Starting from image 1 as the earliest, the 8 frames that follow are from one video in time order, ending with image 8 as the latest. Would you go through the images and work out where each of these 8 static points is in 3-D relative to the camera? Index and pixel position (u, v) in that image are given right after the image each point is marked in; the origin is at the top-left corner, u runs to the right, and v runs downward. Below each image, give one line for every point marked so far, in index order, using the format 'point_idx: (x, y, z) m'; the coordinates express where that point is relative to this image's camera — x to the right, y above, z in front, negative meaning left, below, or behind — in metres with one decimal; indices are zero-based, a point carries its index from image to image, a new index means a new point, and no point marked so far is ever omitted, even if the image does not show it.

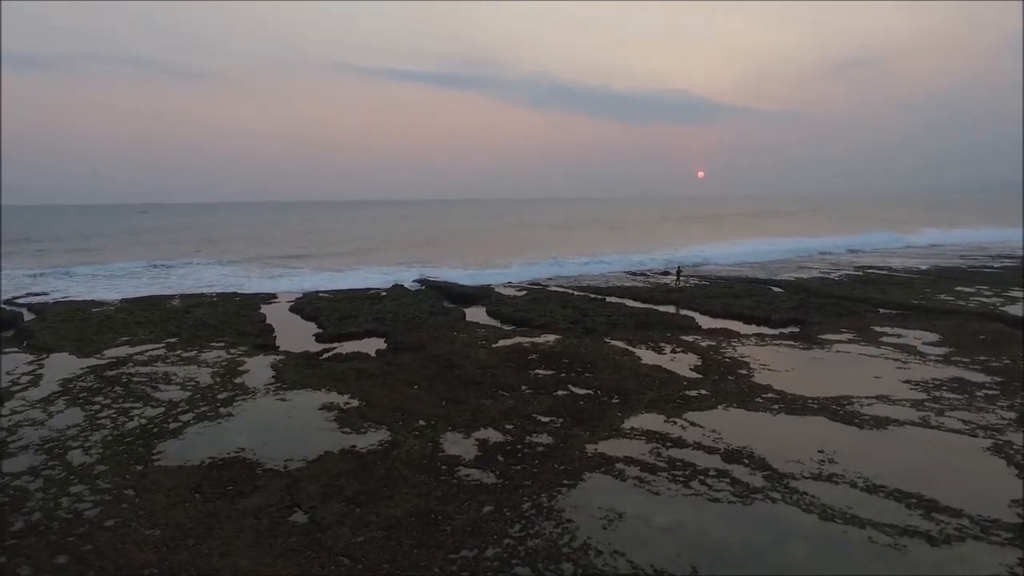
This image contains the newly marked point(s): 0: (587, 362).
0: (+1.8, -1.8, +15.7) m
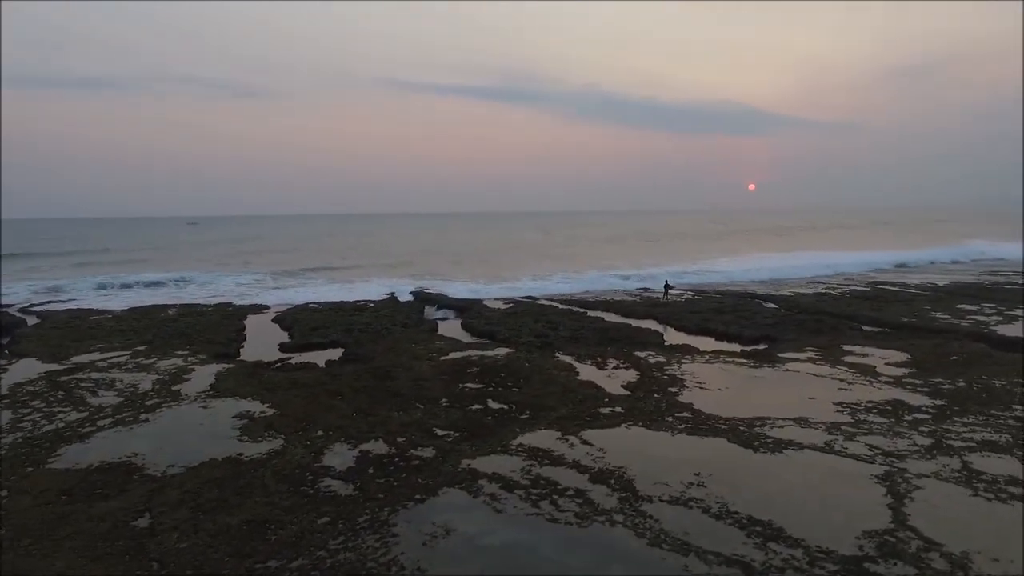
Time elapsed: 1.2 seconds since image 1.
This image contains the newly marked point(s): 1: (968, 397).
0: (+0.2, -2.2, +15.6) m
1: (+9.6, -2.3, +13.1) m
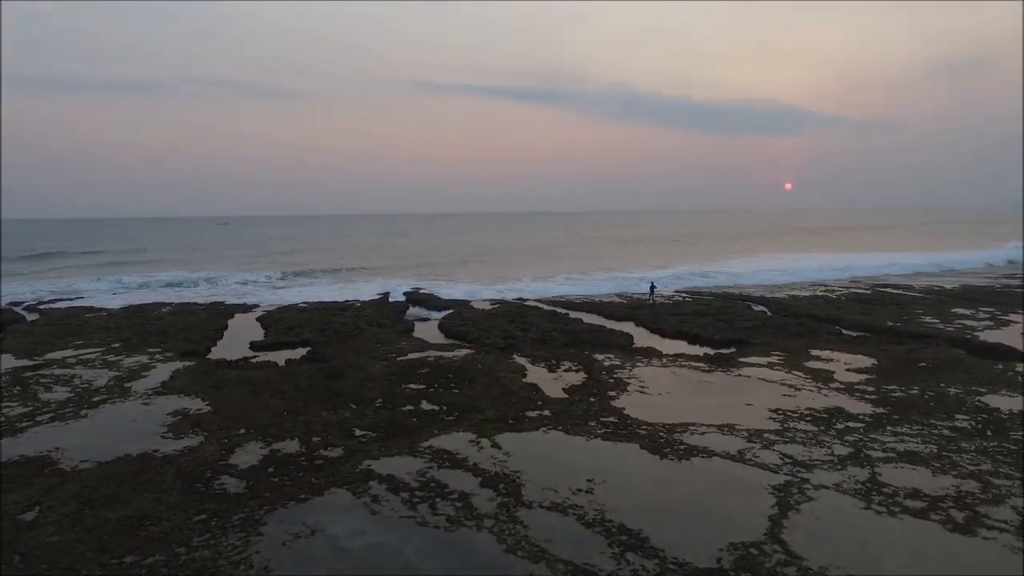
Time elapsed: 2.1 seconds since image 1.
0: (-1.1, -2.2, +15.6) m
1: (+8.1, -2.4, +12.7) m
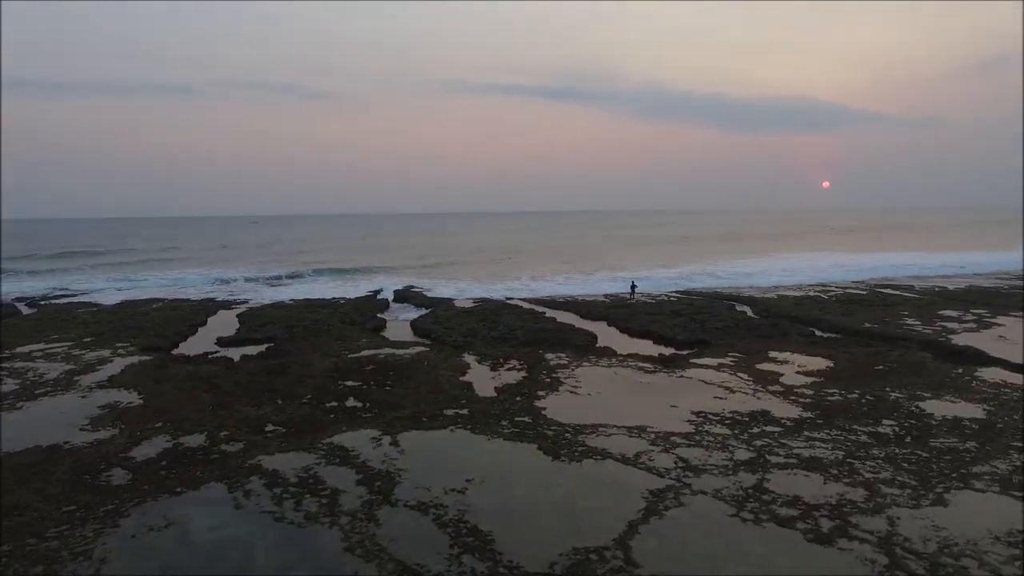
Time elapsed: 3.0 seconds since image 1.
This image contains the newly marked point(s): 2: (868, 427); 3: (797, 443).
0: (-2.6, -2.2, +15.5) m
1: (+6.4, -2.4, +12.2) m
2: (+6.4, -2.5, +11.2) m
3: (+4.8, -2.6, +10.5) m
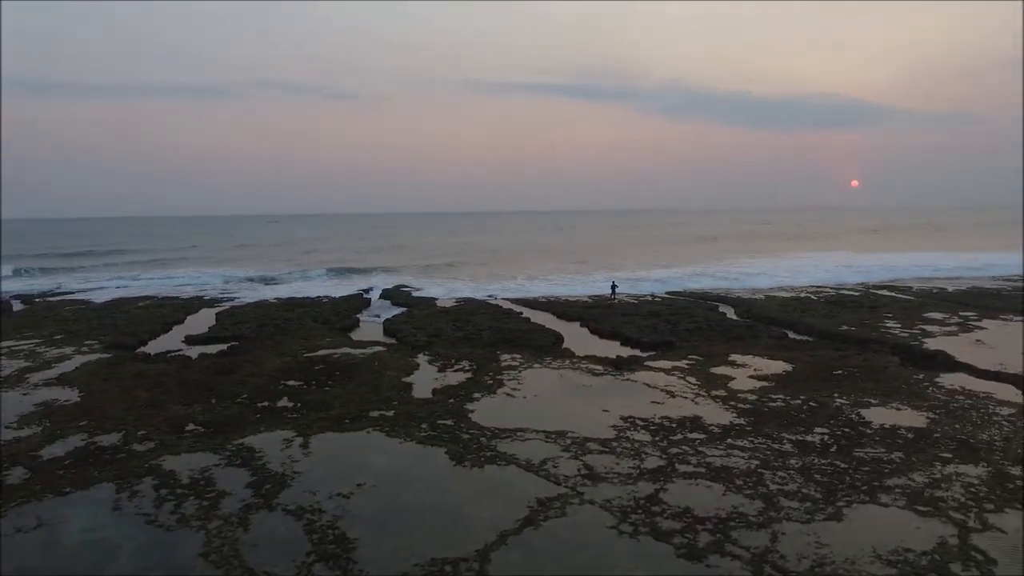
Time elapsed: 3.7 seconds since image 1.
0: (-4.0, -2.1, +15.4) m
1: (+5.0, -2.4, +11.7) m
2: (+4.9, -2.5, +10.7) m
3: (+3.3, -2.6, +10.1) m
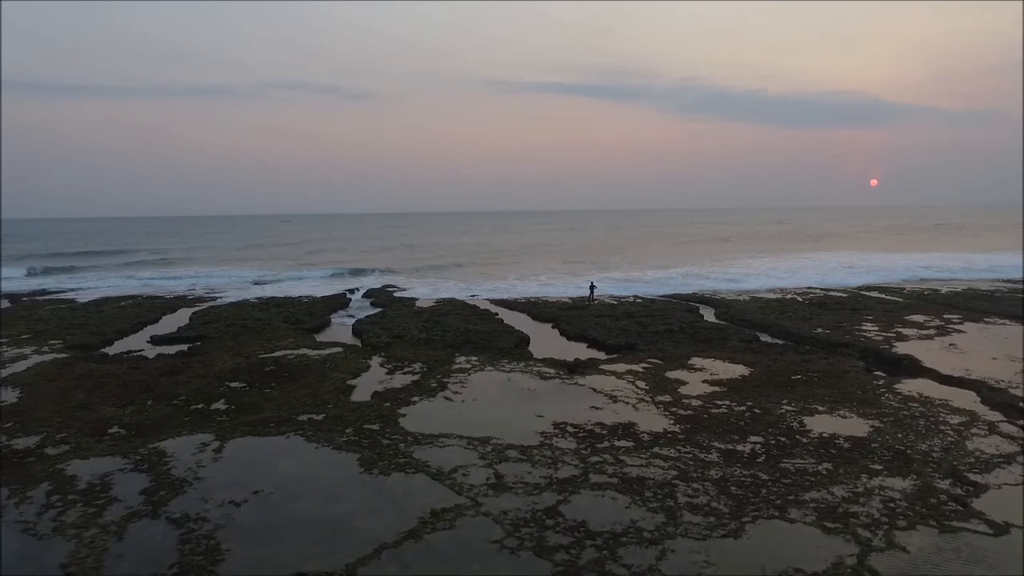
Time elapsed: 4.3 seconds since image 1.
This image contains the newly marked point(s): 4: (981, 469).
0: (-5.2, -2.1, +15.2) m
1: (+3.7, -2.4, +11.2) m
2: (+3.5, -2.6, +10.3) m
3: (+1.9, -2.7, +9.6) m
4: (+6.7, -2.6, +8.9) m
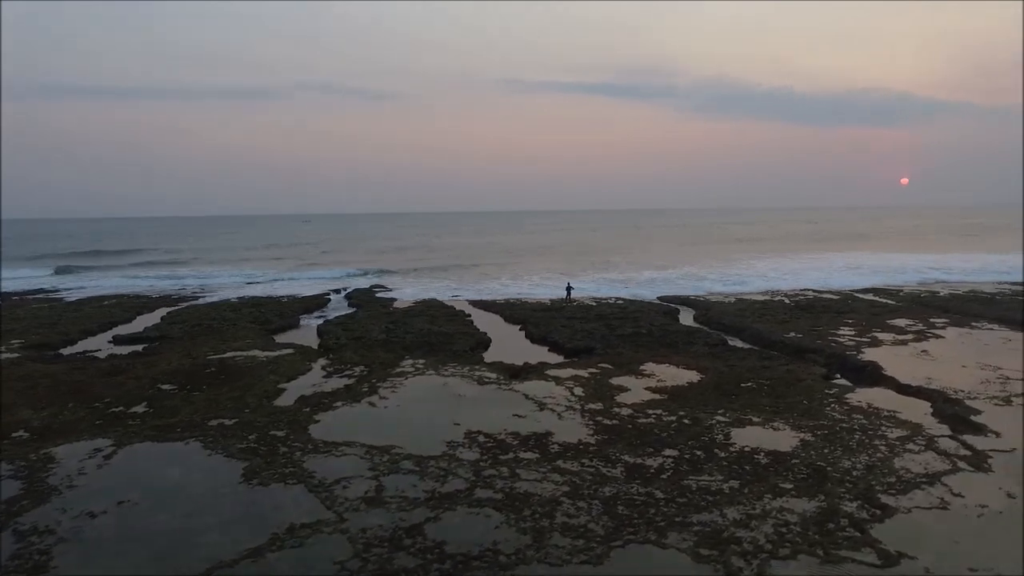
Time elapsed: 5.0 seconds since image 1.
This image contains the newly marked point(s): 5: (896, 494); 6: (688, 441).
0: (-6.6, -2.2, +14.8) m
1: (+2.1, -2.5, +10.6) m
2: (+1.9, -2.6, +9.6) m
3: (+0.3, -2.7, +9.1) m
4: (+5.0, -2.6, +8.2) m
5: (+5.0, -2.7, +8.1) m
6: (+2.9, -2.5, +10.3) m
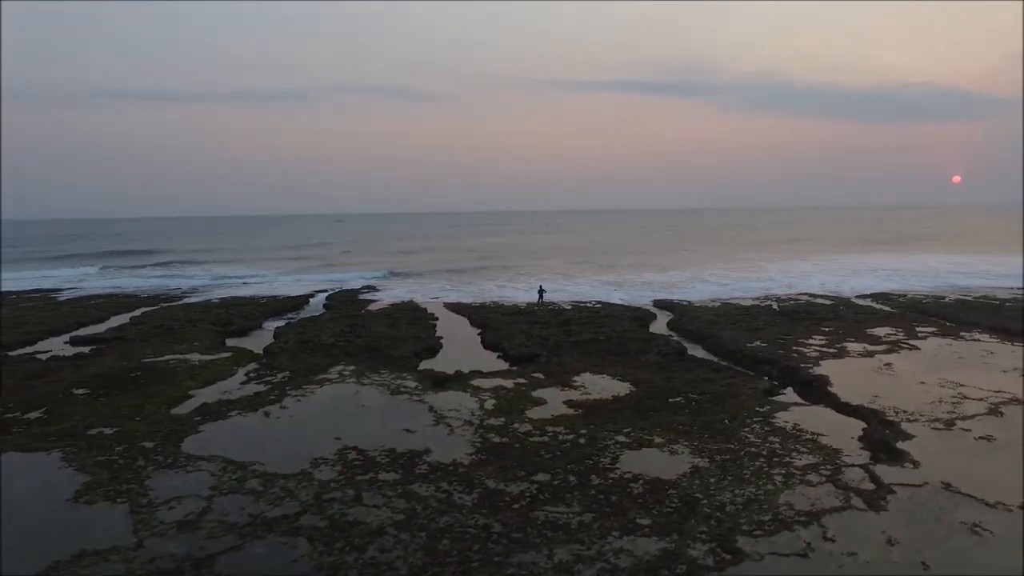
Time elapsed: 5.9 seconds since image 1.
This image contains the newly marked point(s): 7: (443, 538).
0: (-8.4, -2.2, +14.4) m
1: (+0.1, -2.6, +9.7) m
2: (-0.1, -2.7, +8.7) m
3: (-1.8, -2.8, +8.3) m
4: (+2.9, -2.8, +7.1) m
5: (+2.8, -2.8, +7.0) m
6: (+0.9, -2.6, +9.3) m
7: (-0.8, -2.9, +7.2) m
